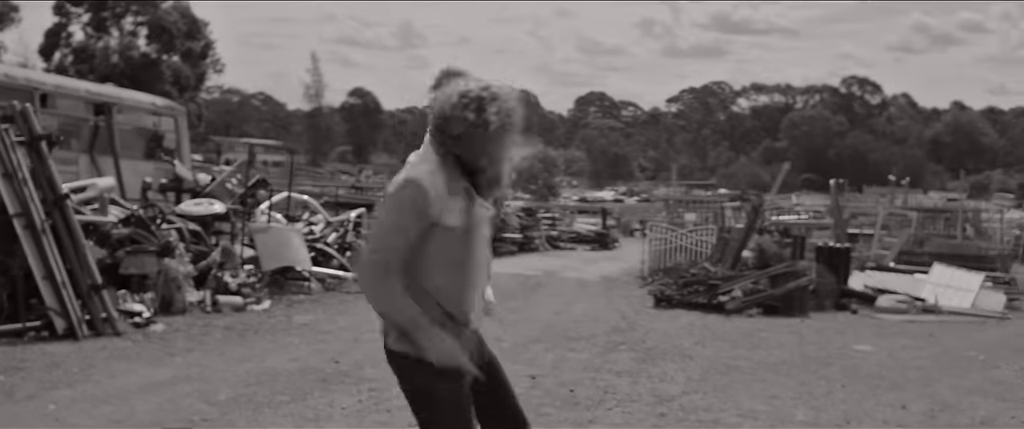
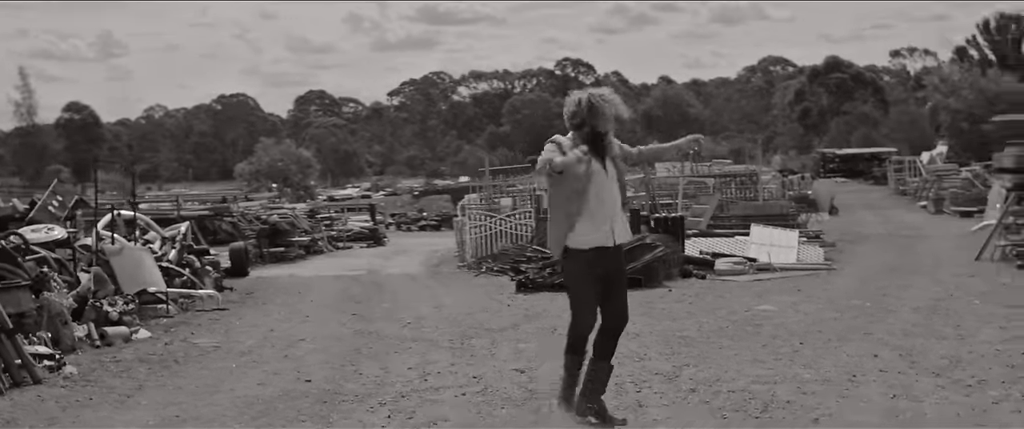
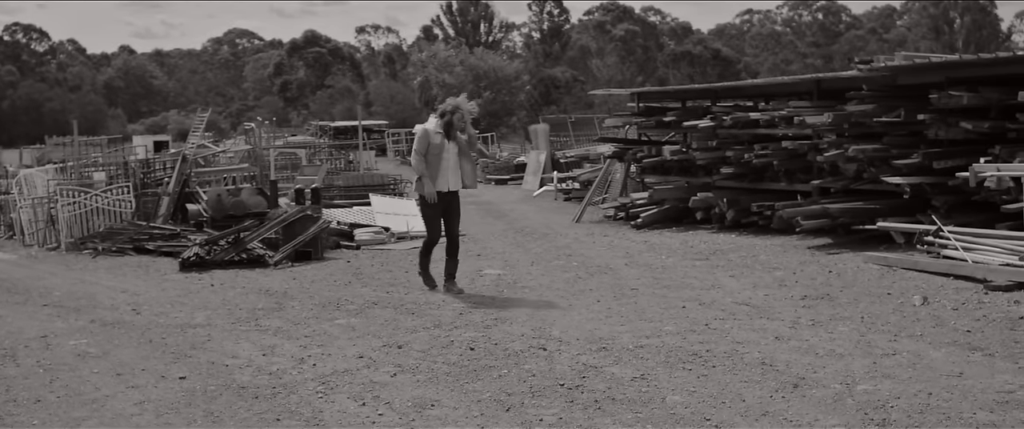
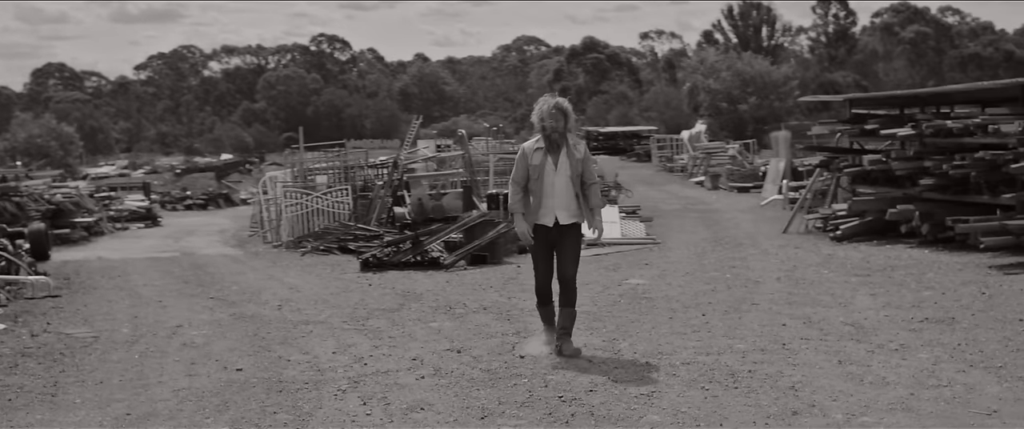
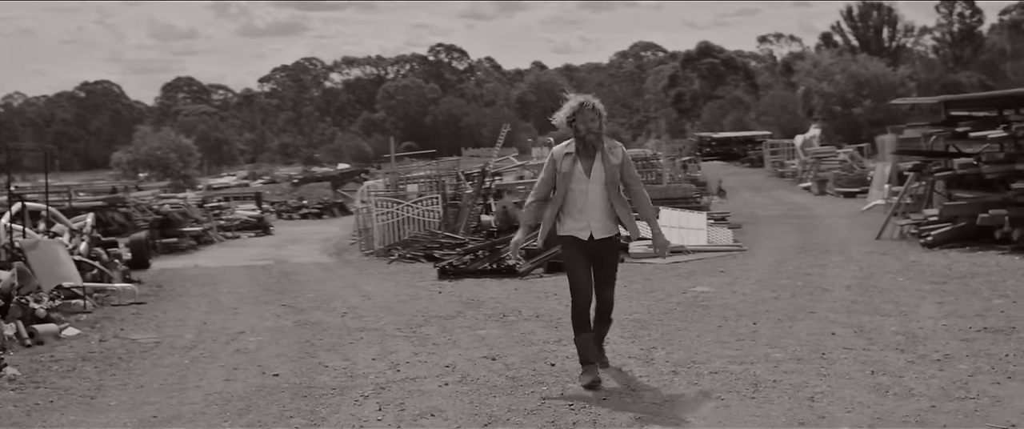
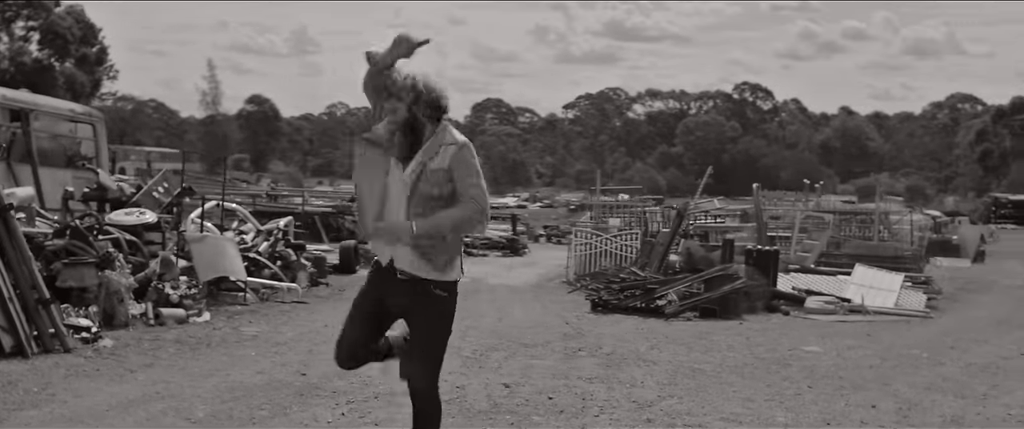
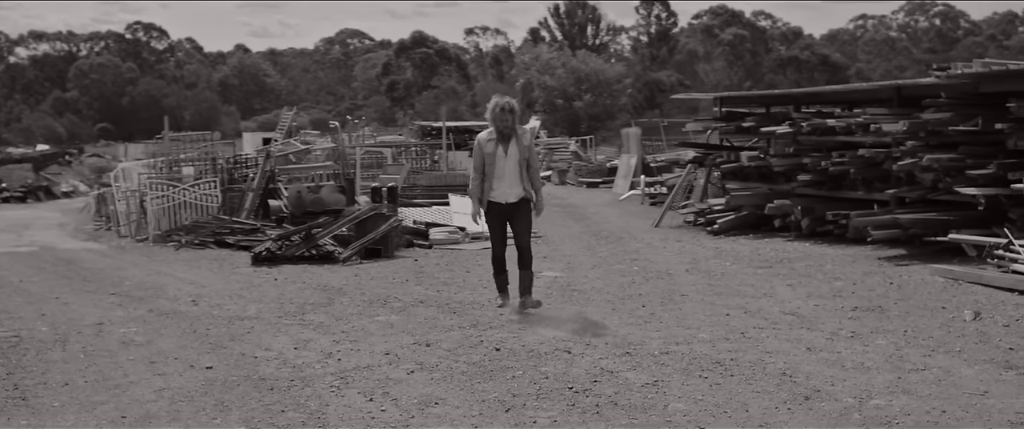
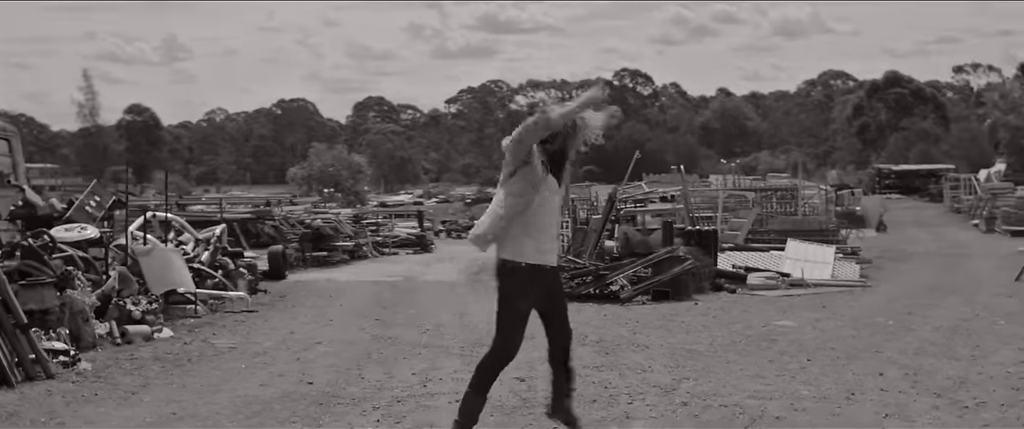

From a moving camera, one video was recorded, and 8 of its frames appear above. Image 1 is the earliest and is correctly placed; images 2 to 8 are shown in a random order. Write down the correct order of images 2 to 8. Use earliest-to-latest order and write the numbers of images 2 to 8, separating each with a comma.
6, 8, 2, 5, 4, 7, 3
